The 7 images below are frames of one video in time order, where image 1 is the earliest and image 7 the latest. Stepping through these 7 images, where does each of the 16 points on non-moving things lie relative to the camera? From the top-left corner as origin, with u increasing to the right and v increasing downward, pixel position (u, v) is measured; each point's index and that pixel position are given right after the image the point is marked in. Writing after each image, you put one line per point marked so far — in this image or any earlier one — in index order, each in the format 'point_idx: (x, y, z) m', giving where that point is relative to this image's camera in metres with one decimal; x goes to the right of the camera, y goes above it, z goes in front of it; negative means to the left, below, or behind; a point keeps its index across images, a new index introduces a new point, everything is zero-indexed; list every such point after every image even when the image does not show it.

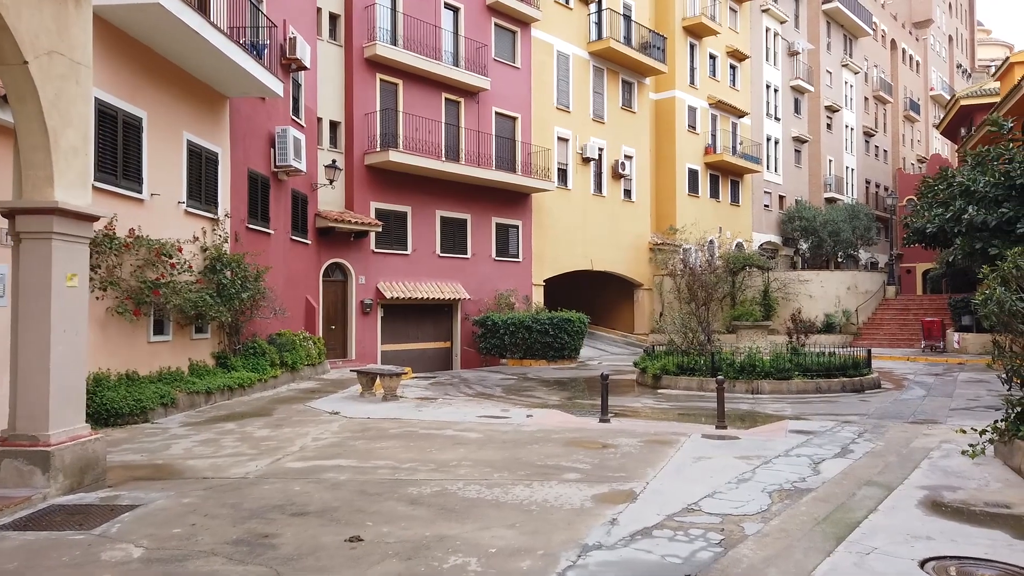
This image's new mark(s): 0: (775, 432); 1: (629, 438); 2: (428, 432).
0: (+3.5, -1.9, +9.8) m
1: (+1.5, -1.9, +9.4) m
2: (-1.1, -1.9, +9.9) m
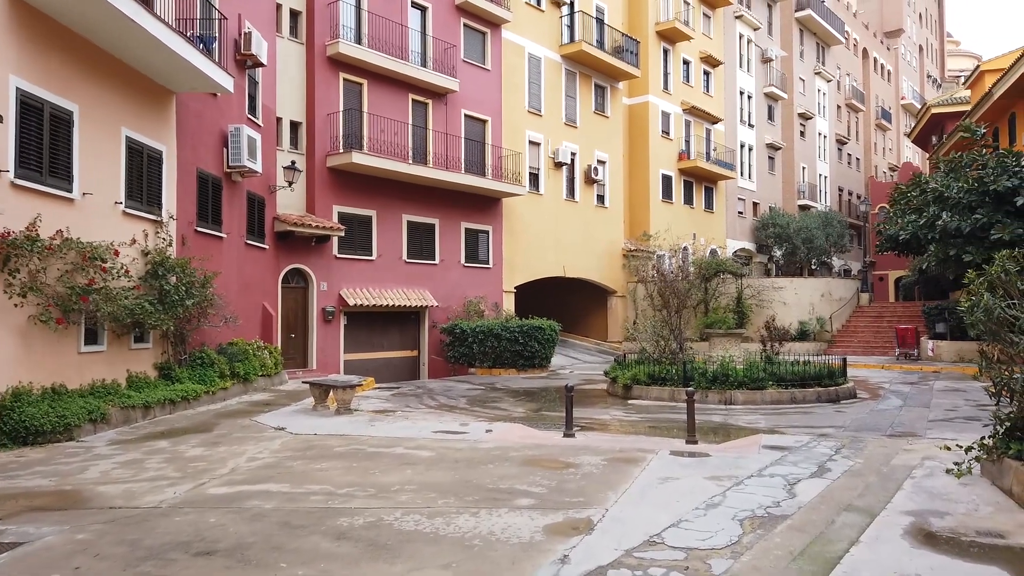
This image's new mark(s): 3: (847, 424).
0: (+2.9, -2.0, +9.2) m
1: (+0.9, -2.0, +8.7) m
2: (-1.7, -2.0, +9.1) m
3: (+5.5, -2.2, +12.1) m
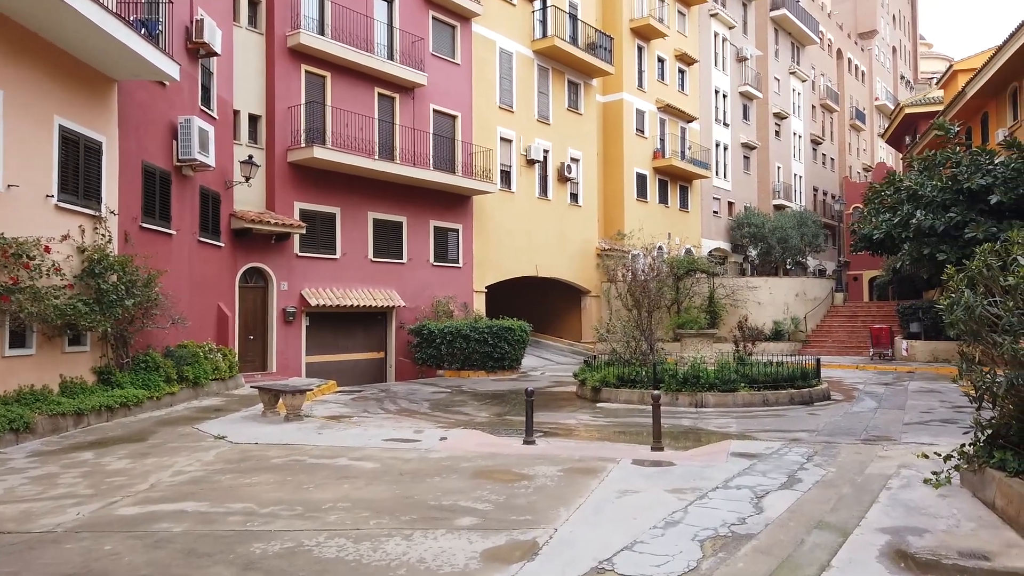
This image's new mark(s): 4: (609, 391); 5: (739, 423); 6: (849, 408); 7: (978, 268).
0: (+2.4, -2.0, +8.6) m
1: (+0.4, -2.0, +8.1) m
2: (-2.2, -2.0, +8.4) m
3: (+4.9, -2.2, +11.6) m
4: (+2.1, -2.2, +15.7) m
5: (+3.9, -2.3, +12.5) m
6: (+6.5, -2.3, +14.2) m
7: (+4.1, +0.2, +6.4) m
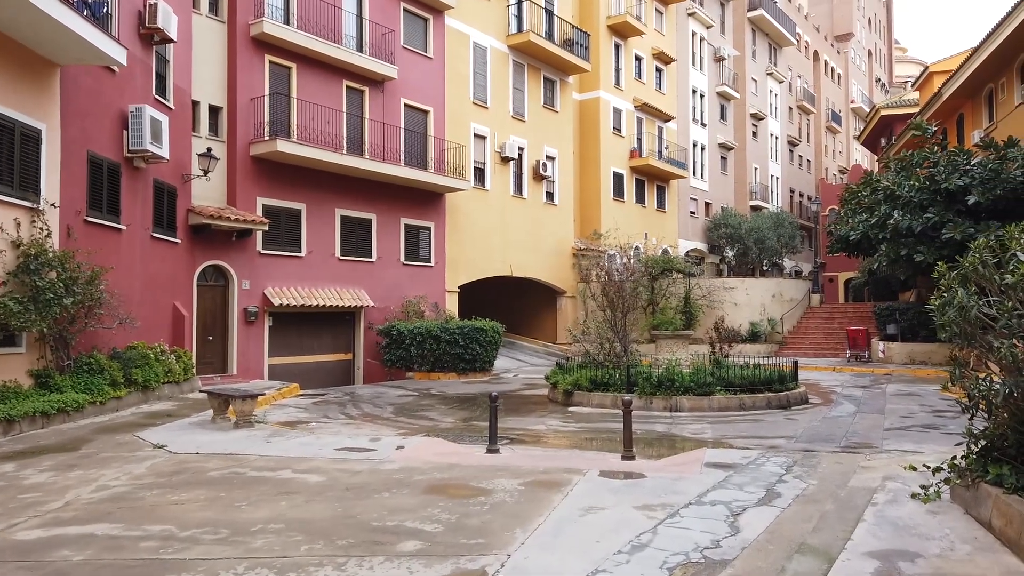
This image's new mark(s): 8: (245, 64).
0: (+1.9, -2.0, +8.1) m
1: (0.0, -1.9, +7.5) m
2: (-2.7, -2.0, +7.7) m
3: (+4.3, -2.2, +11.1) m
4: (+1.4, -2.2, +15.1) m
5: (+3.3, -2.3, +12.0) m
6: (+5.9, -2.3, +13.8) m
7: (+3.7, +0.2, +5.9) m
8: (-7.2, +6.1, +19.9) m
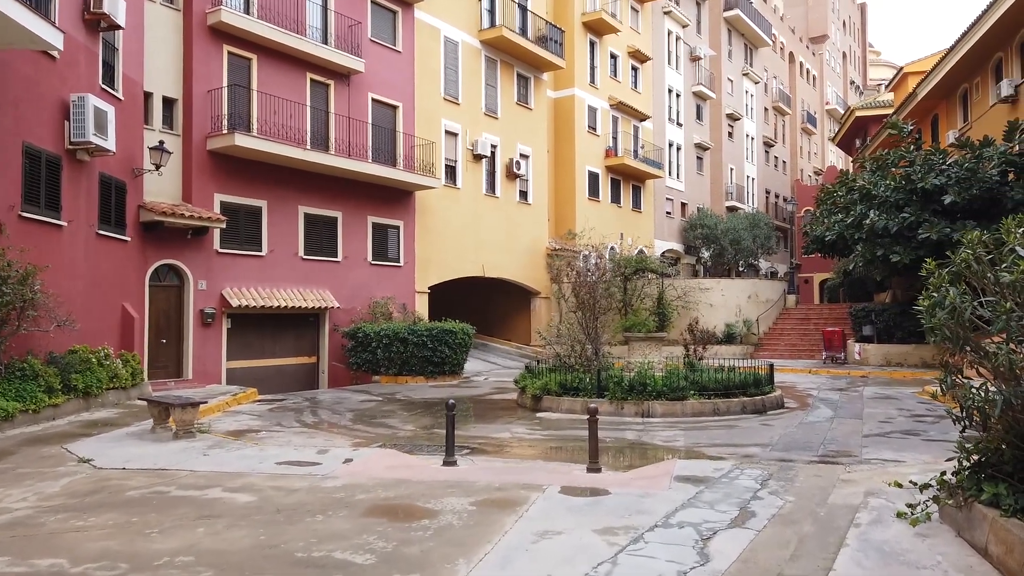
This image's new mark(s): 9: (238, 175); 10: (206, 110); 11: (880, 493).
0: (+1.5, -2.0, +7.5) m
1: (-0.5, -1.9, +6.8) m
2: (-3.1, -2.0, +7.0) m
3: (+3.8, -2.2, +10.5) m
4: (+0.8, -2.2, +14.5) m
5: (+2.7, -2.3, +11.4) m
6: (+5.3, -2.3, +13.3) m
7: (+3.3, +0.2, +5.3) m
8: (-8.0, +6.1, +19.0) m
9: (-7.4, +3.0, +19.9) m
10: (-7.9, +4.6, +19.2) m
11: (+3.3, -1.9, +6.7) m
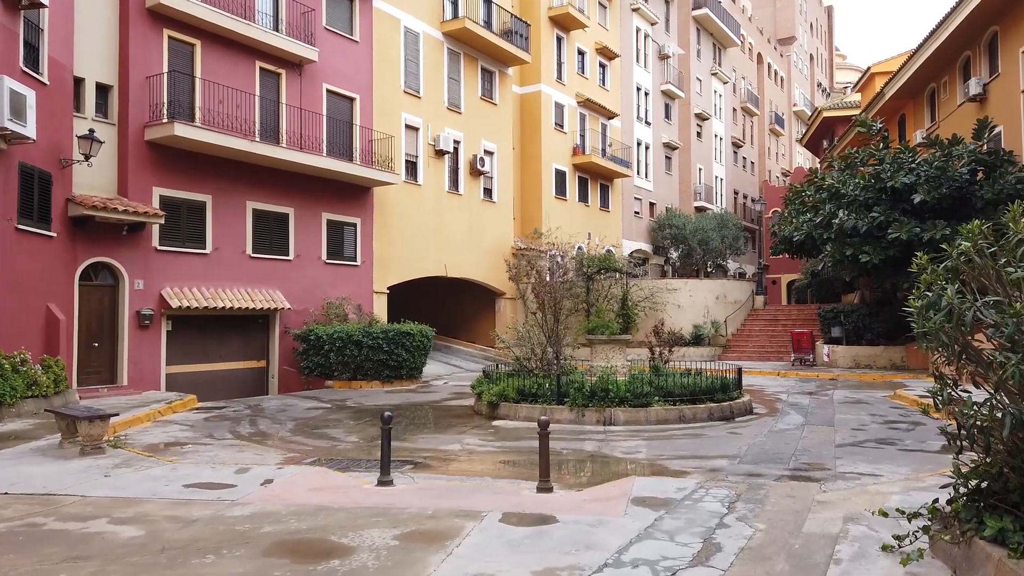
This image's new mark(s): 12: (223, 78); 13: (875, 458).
0: (+0.9, -1.9, +6.6) m
1: (-1.0, -1.9, +5.9) m
2: (-3.7, -2.0, +6.0) m
3: (+3.1, -2.2, +9.8) m
4: (-0.1, -2.2, +13.6) m
5: (+2.0, -2.3, +10.6) m
6: (+4.5, -2.3, +12.6) m
7: (+2.8, +0.2, +4.6) m
8: (-9.0, +6.1, +17.8) m
9: (-8.4, +3.0, +18.7) m
10: (-9.0, +4.6, +18.0) m
11: (+2.8, -1.8, +5.9) m
12: (-7.7, +5.6, +19.7) m
13: (+4.6, -2.1, +9.3) m
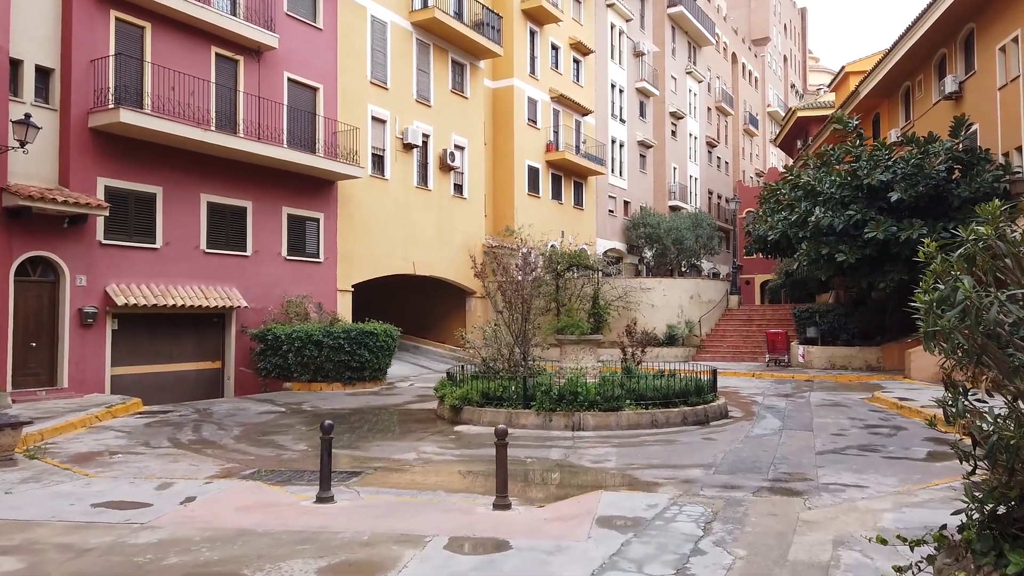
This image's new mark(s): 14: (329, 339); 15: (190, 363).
0: (+0.5, -1.9, +5.9) m
1: (-1.4, -1.9, +5.1) m
2: (-4.1, -1.9, +5.1) m
3: (+2.6, -2.2, +9.1) m
4: (-0.7, -2.1, +12.8) m
5: (+1.5, -2.2, +9.9) m
6: (+3.9, -2.3, +11.9) m
7: (+2.5, +0.2, +3.9) m
8: (-9.8, +6.1, +16.8) m
9: (-9.2, +3.1, +17.7) m
10: (-9.7, +4.7, +16.9) m
11: (+2.4, -1.8, +5.2) m
12: (-8.5, +5.7, +18.6) m
13: (+4.1, -2.1, +8.7) m
14: (-4.8, -1.3, +19.5) m
15: (-8.4, -2.0, +19.2) m
